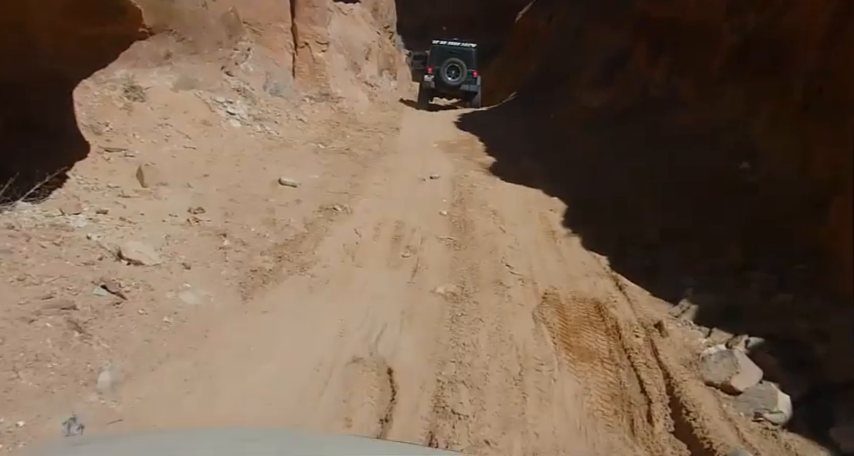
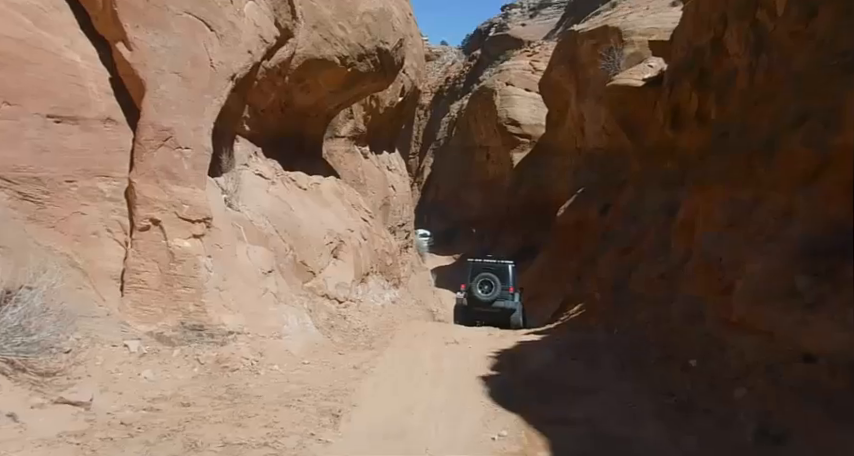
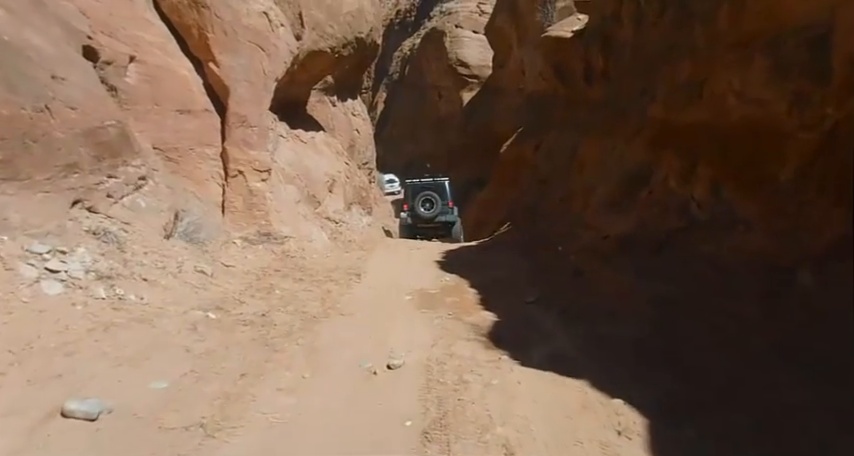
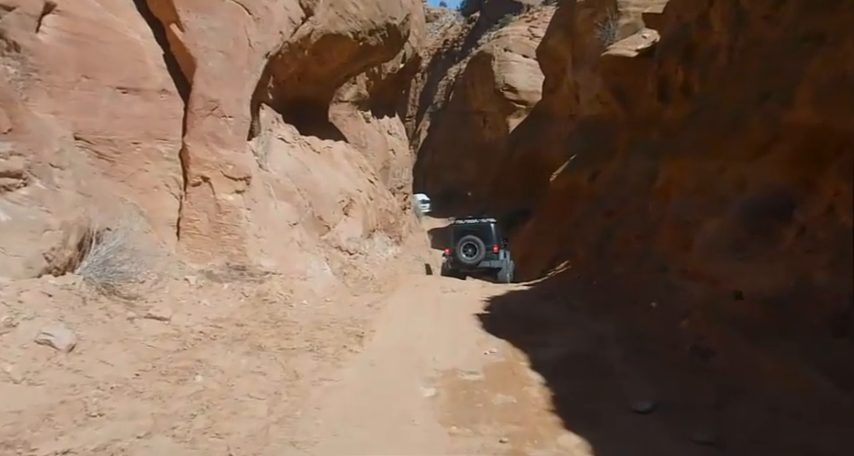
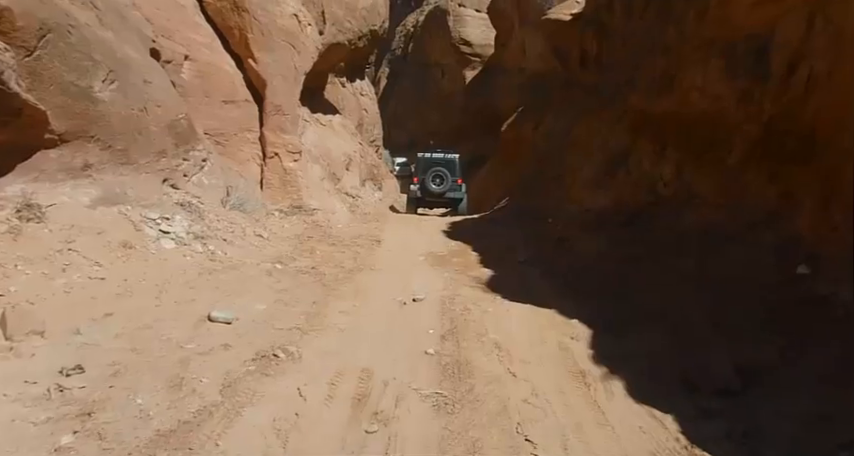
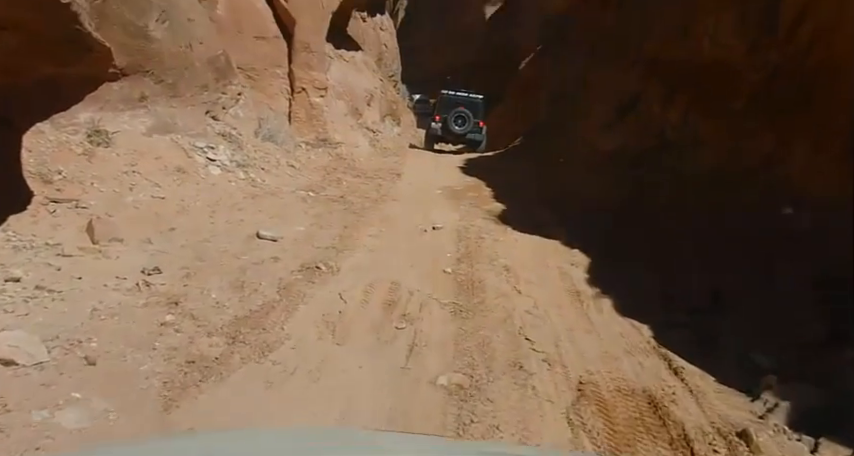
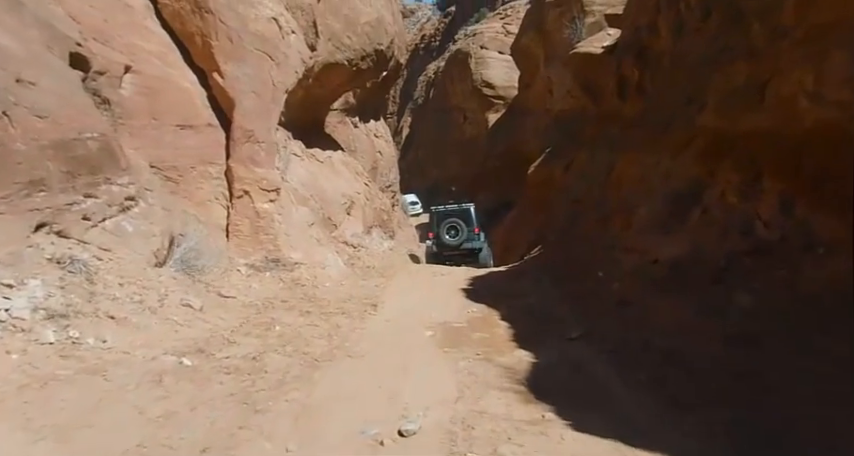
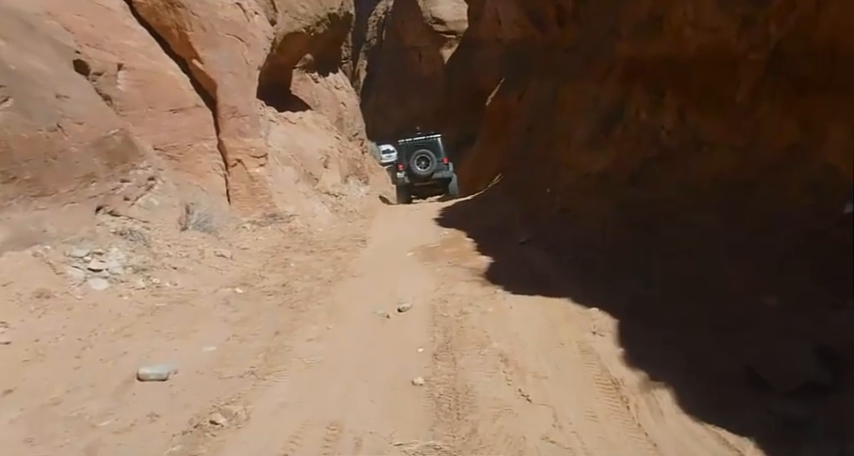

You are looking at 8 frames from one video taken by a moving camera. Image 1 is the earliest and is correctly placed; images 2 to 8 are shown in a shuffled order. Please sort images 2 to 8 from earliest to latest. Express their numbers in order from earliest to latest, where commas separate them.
6, 5, 8, 3, 7, 4, 2
